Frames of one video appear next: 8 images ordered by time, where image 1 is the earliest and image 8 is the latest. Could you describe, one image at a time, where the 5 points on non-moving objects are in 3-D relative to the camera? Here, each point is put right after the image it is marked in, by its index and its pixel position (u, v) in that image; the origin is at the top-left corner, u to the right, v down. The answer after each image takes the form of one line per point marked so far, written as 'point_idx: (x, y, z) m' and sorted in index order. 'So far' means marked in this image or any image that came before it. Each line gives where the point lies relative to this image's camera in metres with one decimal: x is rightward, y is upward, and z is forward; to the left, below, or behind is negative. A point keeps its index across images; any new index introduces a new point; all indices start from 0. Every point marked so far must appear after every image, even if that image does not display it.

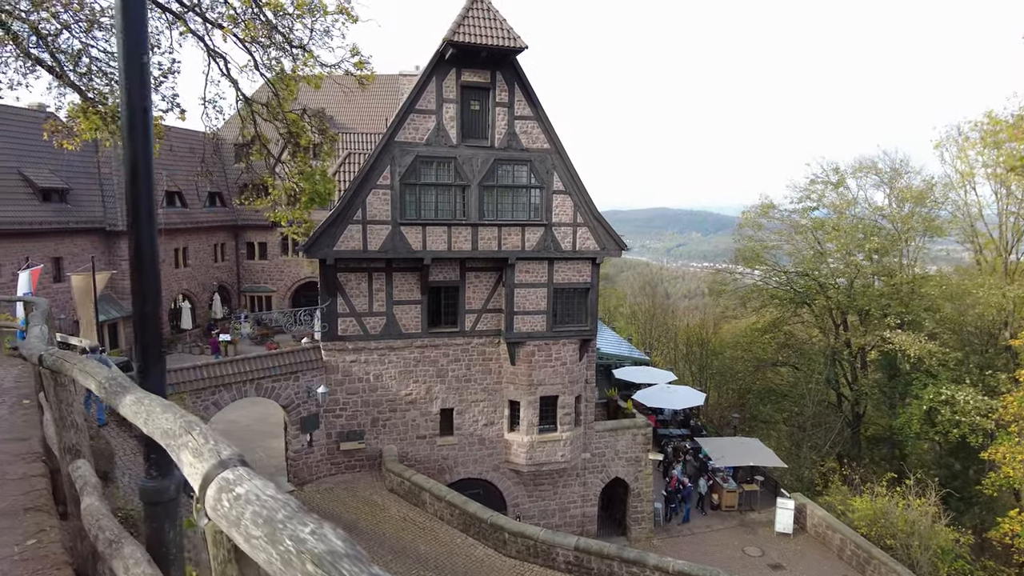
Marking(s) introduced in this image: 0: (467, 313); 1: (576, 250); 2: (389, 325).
0: (-1.0, -0.6, +15.1) m
1: (+1.5, +0.9, +14.8) m
2: (-2.7, -0.8, +14.7) m
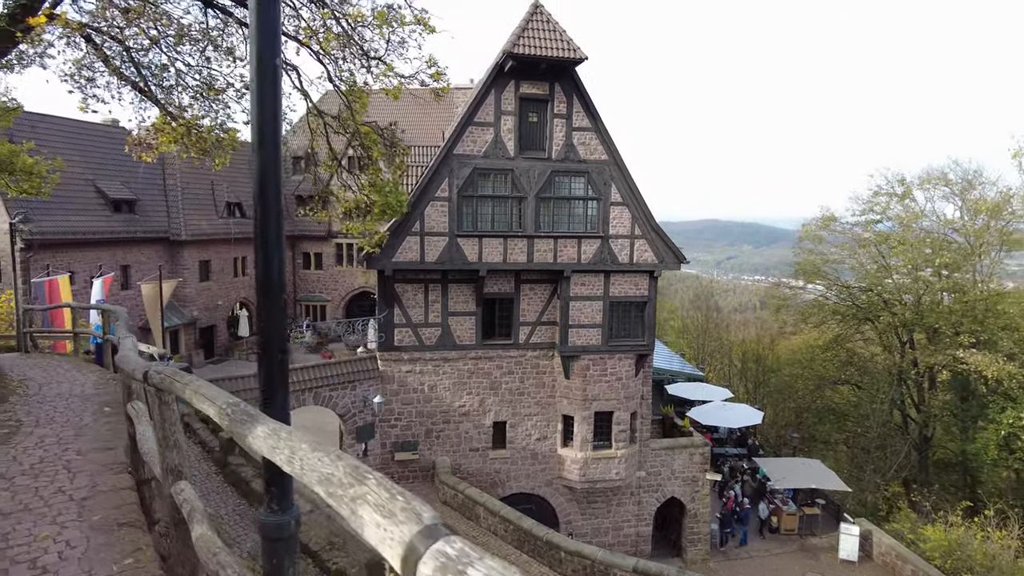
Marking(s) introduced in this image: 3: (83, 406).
0: (+0.2, -0.9, +15.0) m
1: (+2.7, +0.5, +14.6) m
2: (-1.5, -1.1, +14.7) m
3: (-3.6, -1.0, +5.6) m
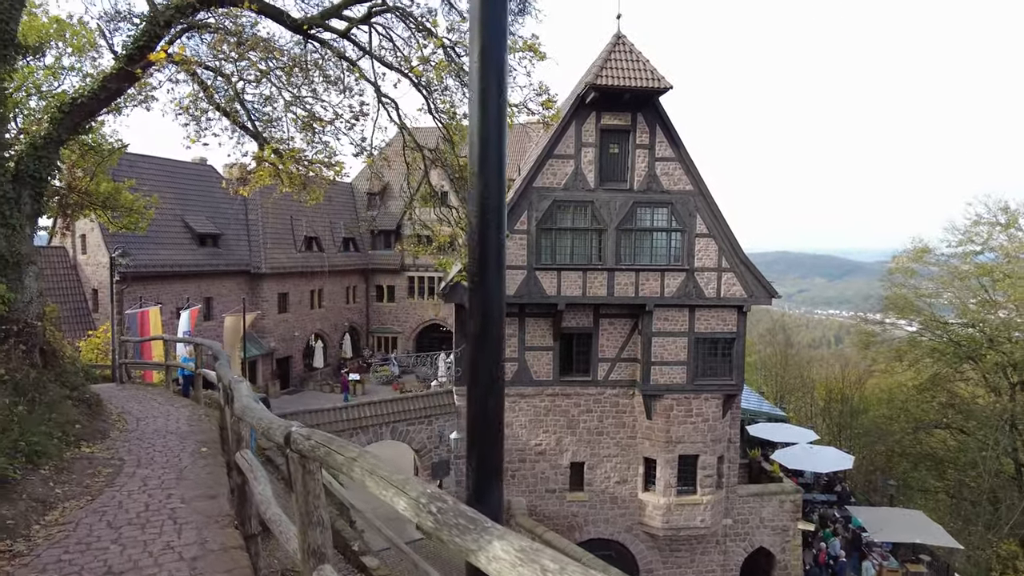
0: (+2.0, -1.6, +14.5) m
1: (+4.4, -0.2, +13.9) m
2: (+0.2, -1.9, +14.4) m
3: (-2.8, -1.3, +5.5) m
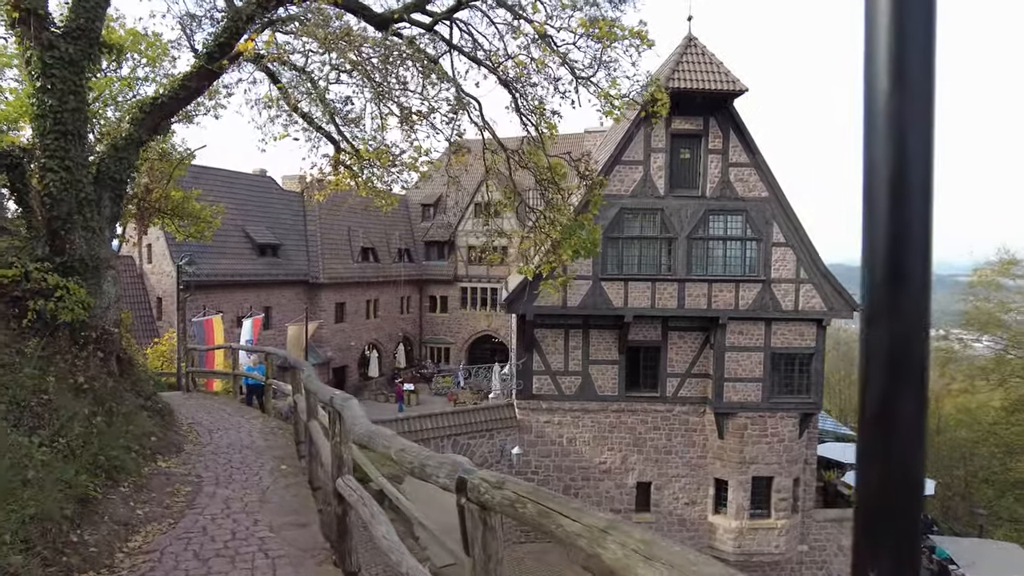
0: (+3.3, -1.9, +13.8) m
1: (+5.7, -0.5, +13.1) m
2: (+1.6, -2.1, +13.8) m
3: (-2.0, -1.4, +5.3) m
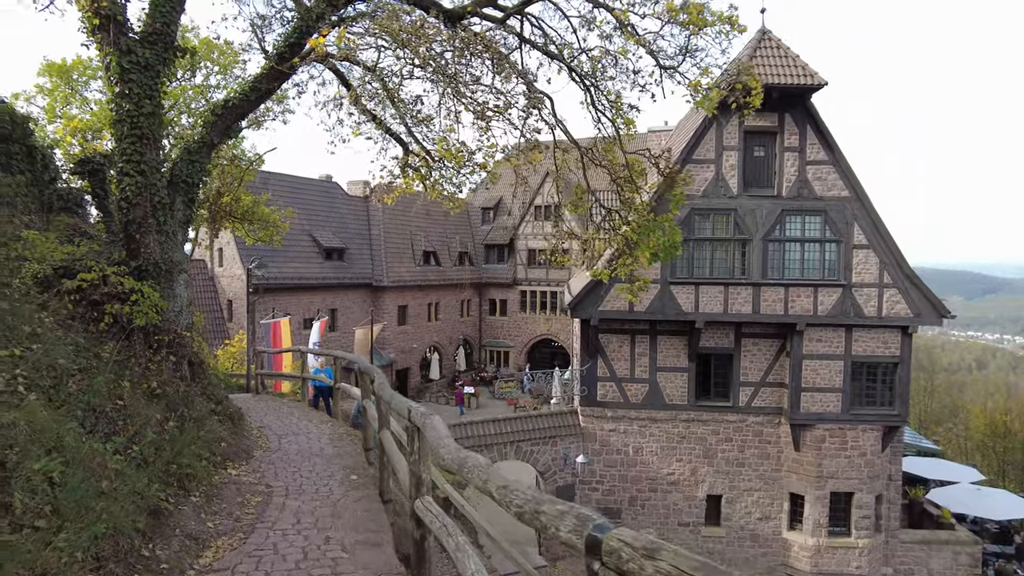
0: (+4.6, -2.0, +13.2) m
1: (+7.0, -0.5, +12.3) m
2: (+2.9, -2.2, +13.4) m
3: (-1.4, -1.4, +5.1) m
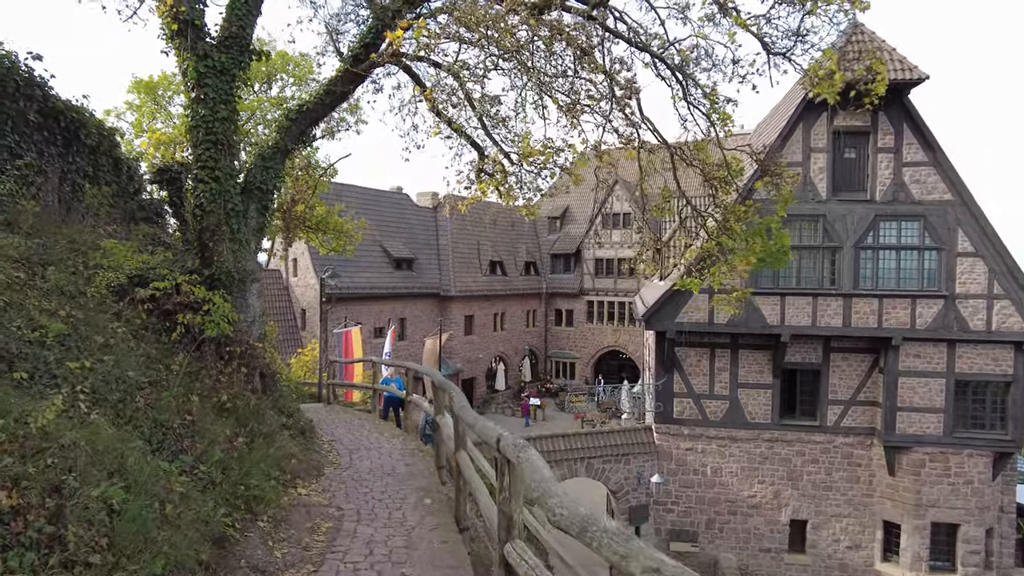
0: (+6.0, -2.2, +12.3) m
1: (+8.2, -0.8, +11.2) m
2: (+4.2, -2.4, +12.7) m
3: (-0.8, -1.5, +4.9) m
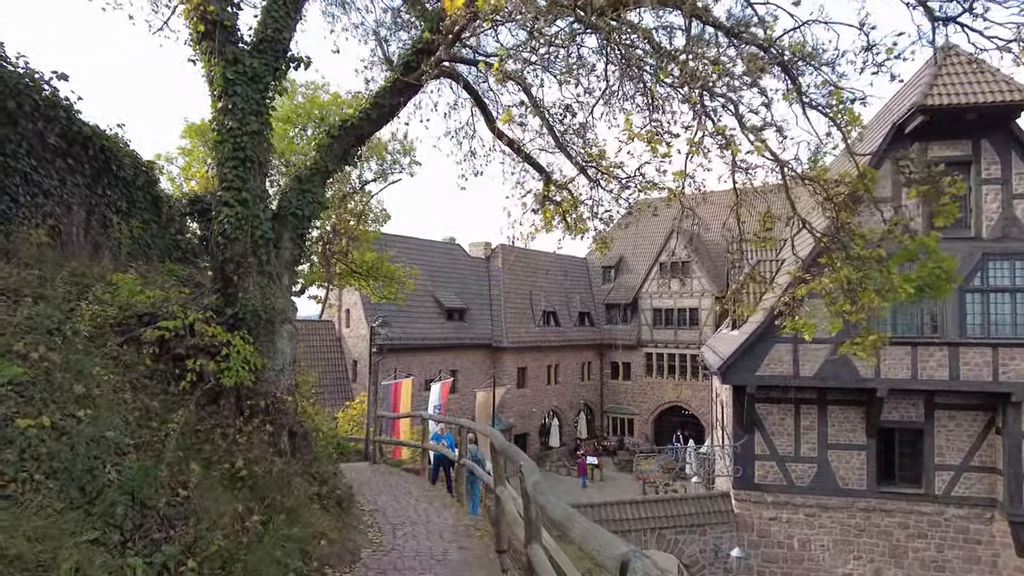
0: (+7.0, -3.0, +10.8) m
1: (+9.2, -1.5, +9.6) m
2: (+5.3, -3.2, +11.2) m
3: (-0.4, -1.8, +3.9) m
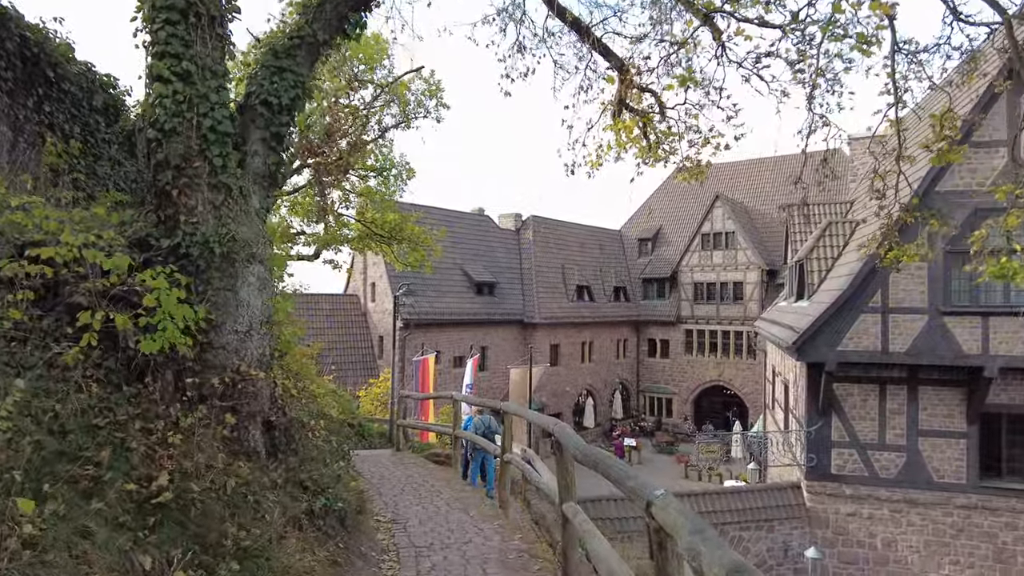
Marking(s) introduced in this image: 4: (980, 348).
0: (+7.6, -2.4, +9.2) m
1: (+9.7, -0.9, +7.9) m
2: (+5.9, -2.7, +9.7) m
3: (0.0, -1.4, +2.6) m
4: (+6.4, -0.8, +9.0) m
